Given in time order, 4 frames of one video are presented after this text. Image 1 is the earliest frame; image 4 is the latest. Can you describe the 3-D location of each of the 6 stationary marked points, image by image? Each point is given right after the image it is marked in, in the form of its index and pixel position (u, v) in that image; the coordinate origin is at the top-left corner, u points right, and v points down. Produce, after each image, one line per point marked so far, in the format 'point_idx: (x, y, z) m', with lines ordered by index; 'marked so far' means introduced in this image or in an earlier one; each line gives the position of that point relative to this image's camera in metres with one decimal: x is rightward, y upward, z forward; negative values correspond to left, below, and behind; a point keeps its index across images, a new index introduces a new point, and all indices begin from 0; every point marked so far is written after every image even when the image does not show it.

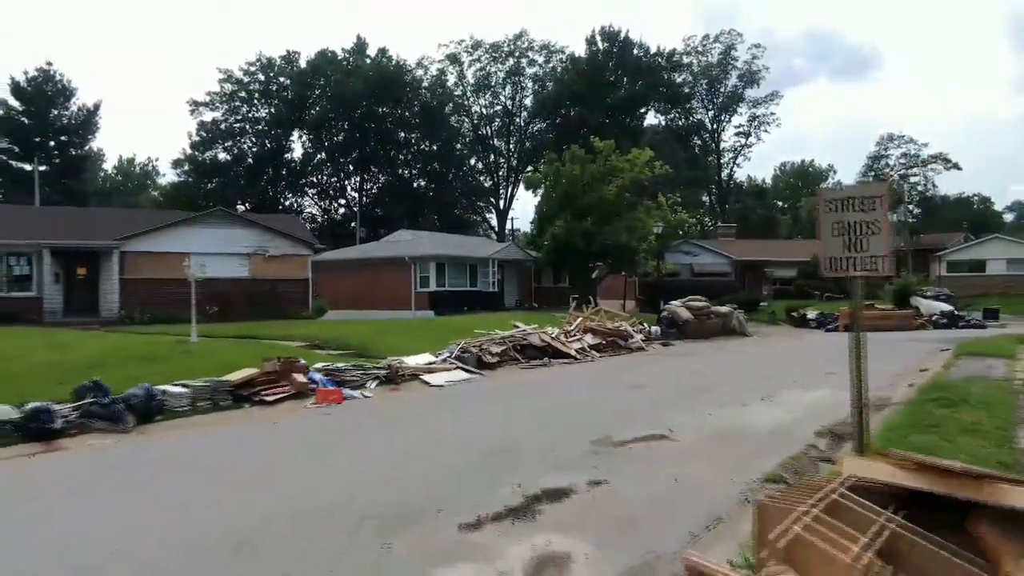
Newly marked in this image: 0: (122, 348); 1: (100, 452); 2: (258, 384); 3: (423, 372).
0: (-10.9, -1.7, +16.3) m
1: (-6.6, -2.6, +9.3) m
2: (-5.5, -2.0, +12.7) m
3: (-2.3, -2.2, +15.3) m
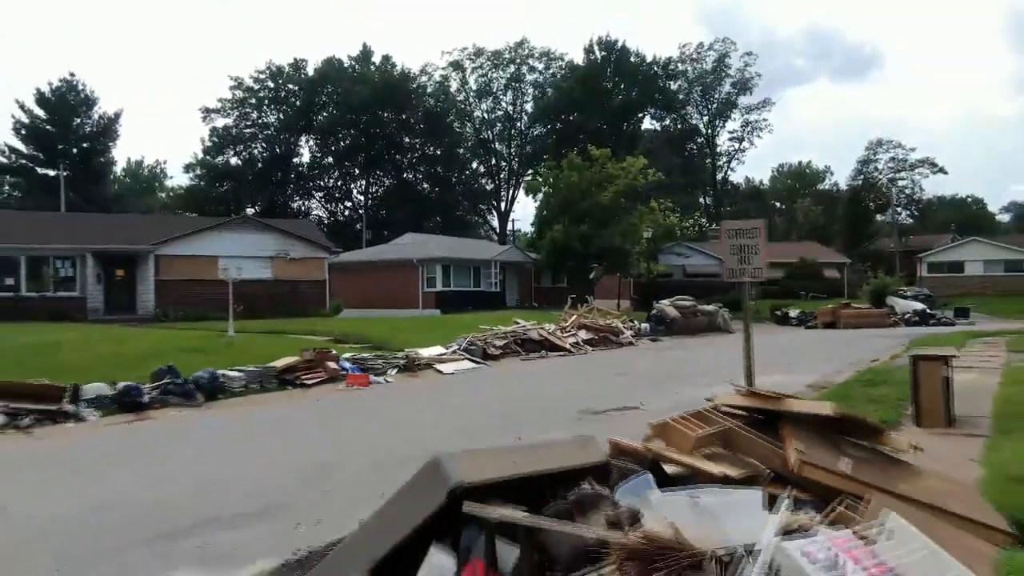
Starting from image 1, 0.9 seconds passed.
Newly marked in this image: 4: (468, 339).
0: (-10.9, -1.7, +18.6) m
1: (-6.6, -2.6, +11.6) m
2: (-5.4, -2.1, +14.9) m
3: (-2.3, -2.2, +17.5) m
4: (-1.5, -1.7, +19.8) m
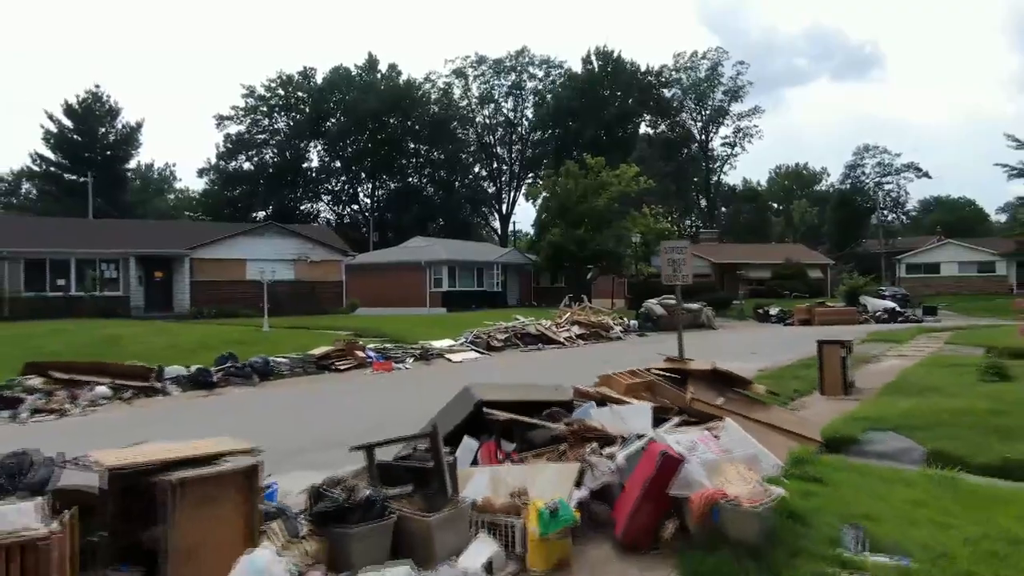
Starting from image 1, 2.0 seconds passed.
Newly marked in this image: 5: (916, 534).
0: (-10.9, -1.7, +21.4) m
1: (-6.6, -2.7, +14.4) m
2: (-5.4, -2.1, +17.7) m
3: (-2.3, -2.2, +20.3) m
4: (-1.5, -1.7, +22.6) m
5: (+3.3, -2.0, +4.8) m
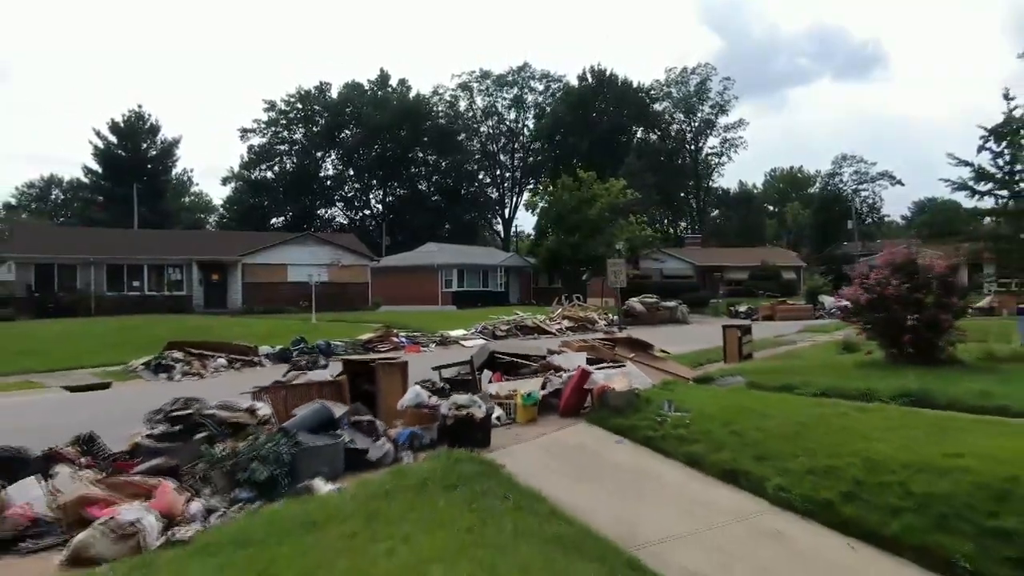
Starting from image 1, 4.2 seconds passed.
0: (-10.8, -1.7, +26.7) m
1: (-6.6, -2.7, +19.7) m
2: (-5.4, -2.1, +23.1) m
3: (-2.2, -2.2, +25.7) m
4: (-1.4, -1.8, +28.0) m
5: (+3.2, -2.0, +10.1) m
